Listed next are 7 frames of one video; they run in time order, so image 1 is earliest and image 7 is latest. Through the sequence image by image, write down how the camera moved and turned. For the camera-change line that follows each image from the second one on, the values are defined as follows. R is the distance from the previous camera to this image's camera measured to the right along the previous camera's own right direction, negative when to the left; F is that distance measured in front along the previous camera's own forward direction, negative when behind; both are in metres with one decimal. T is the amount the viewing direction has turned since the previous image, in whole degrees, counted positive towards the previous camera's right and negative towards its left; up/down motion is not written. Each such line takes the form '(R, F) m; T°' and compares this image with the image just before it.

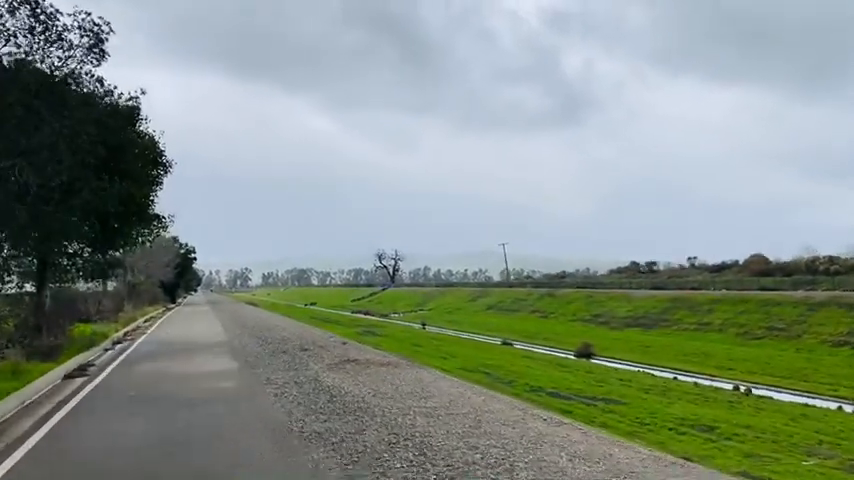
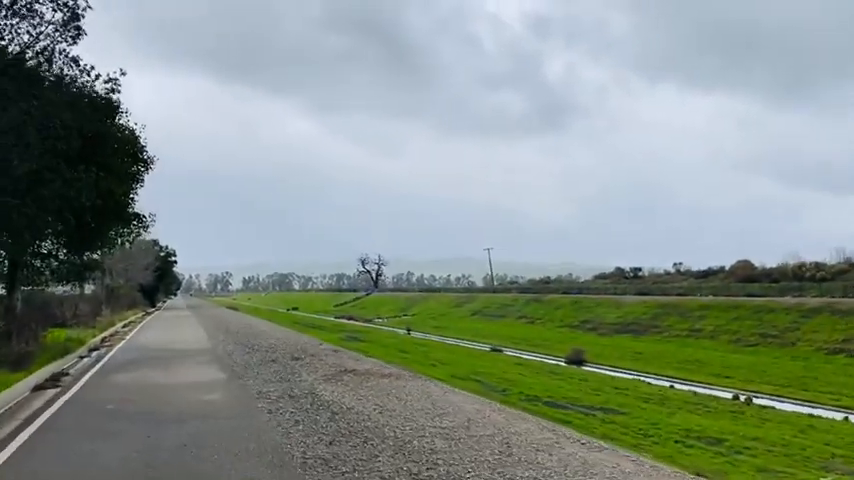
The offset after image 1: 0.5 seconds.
(-0.3, +0.8) m; +1°
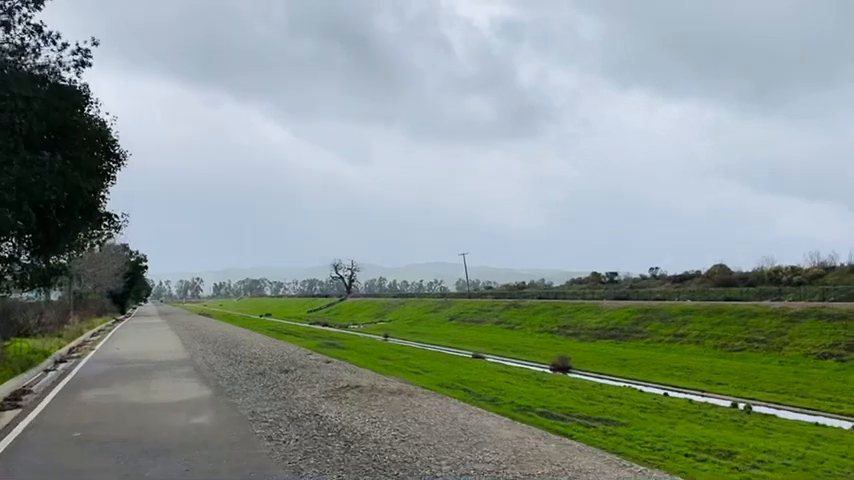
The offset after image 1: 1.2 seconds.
(-0.5, +1.1) m; +2°
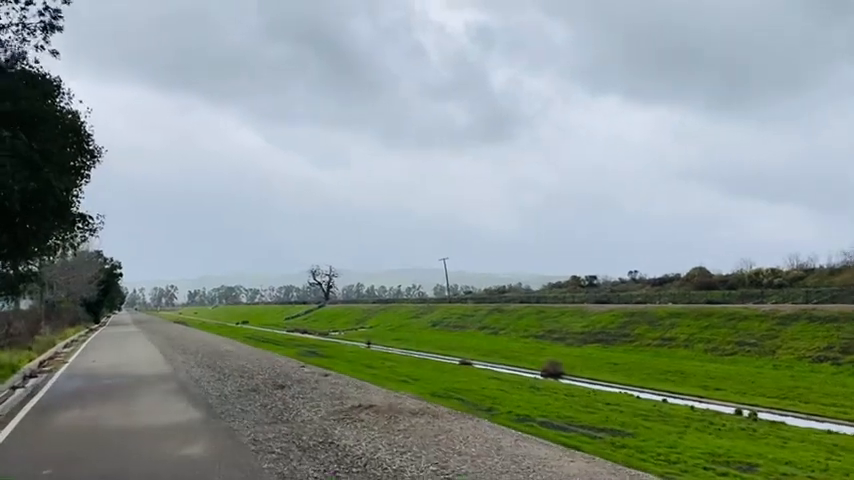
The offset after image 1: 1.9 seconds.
(-0.5, +1.0) m; +2°
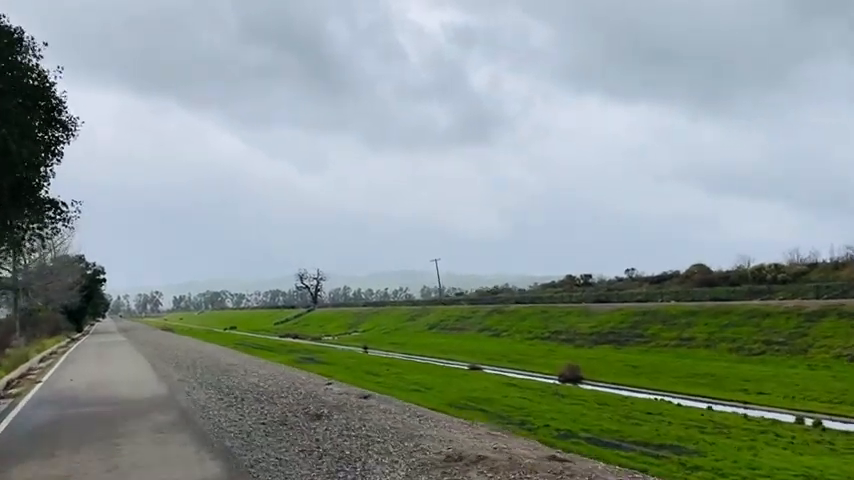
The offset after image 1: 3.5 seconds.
(-1.0, +2.5) m; +1°
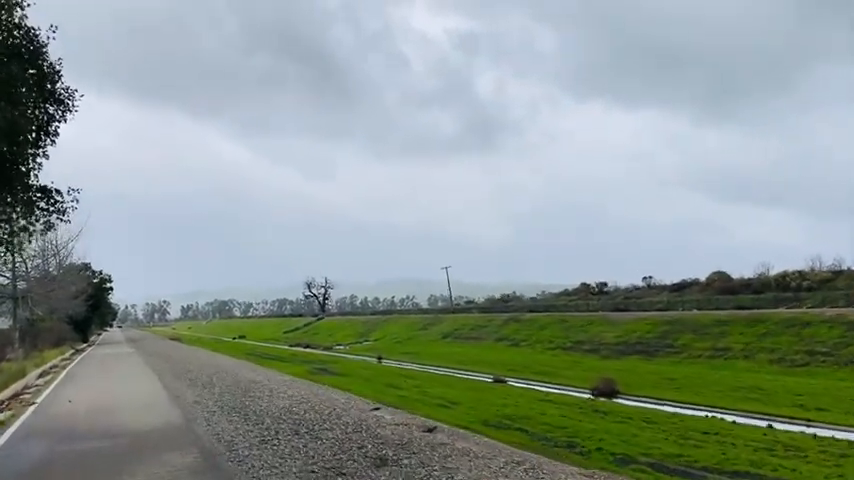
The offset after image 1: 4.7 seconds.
(-0.8, +1.9) m; -1°
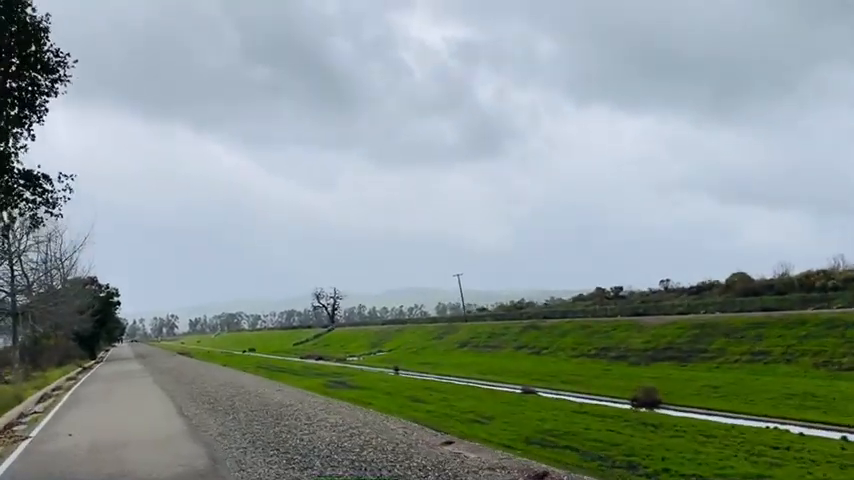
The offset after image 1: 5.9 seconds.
(-0.8, +1.8) m; 0°
